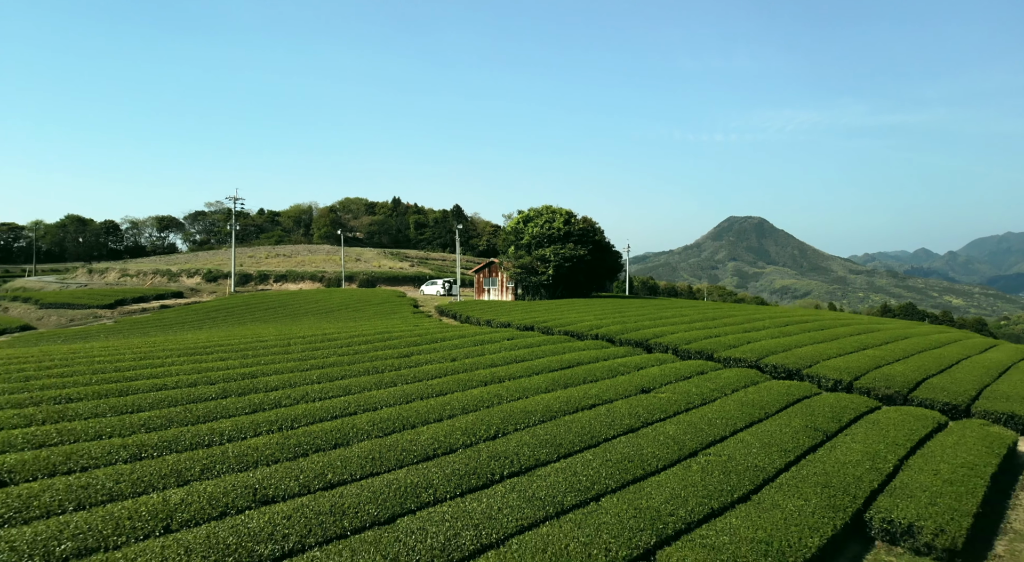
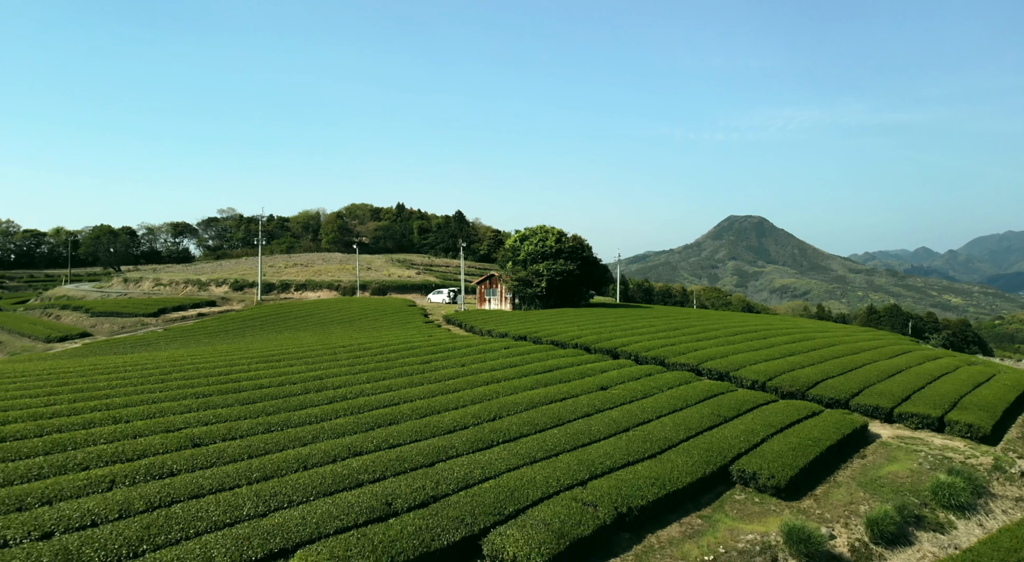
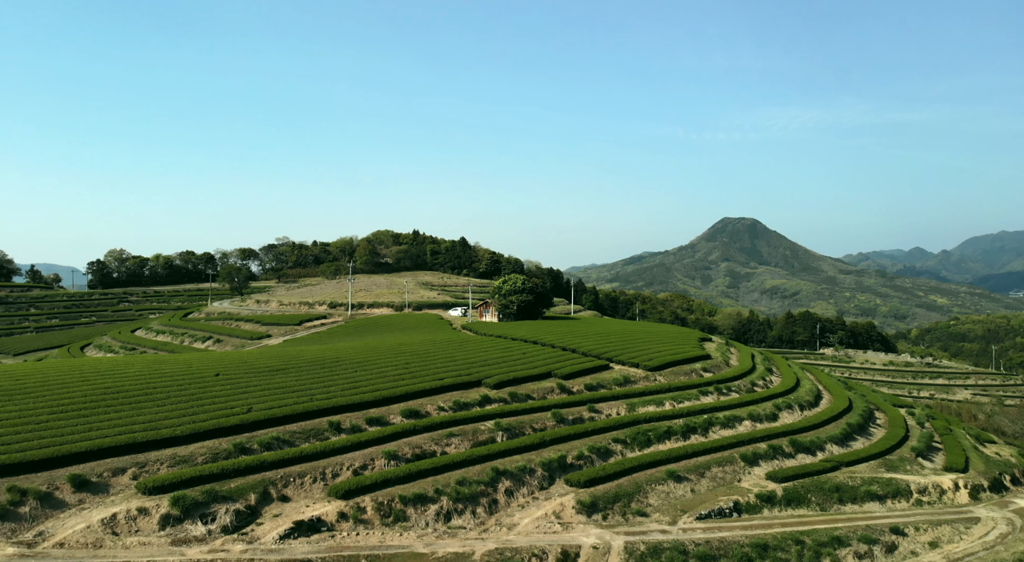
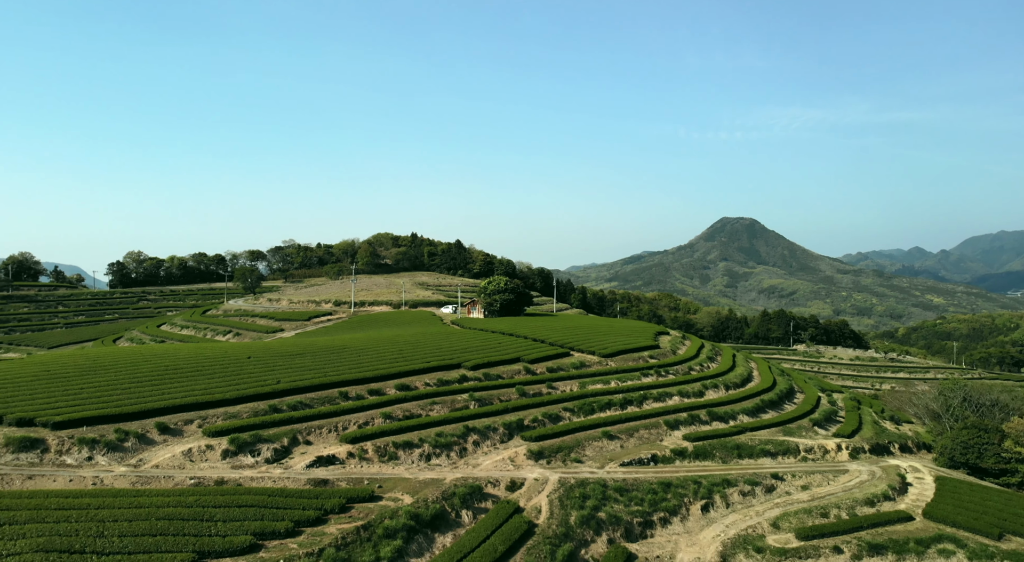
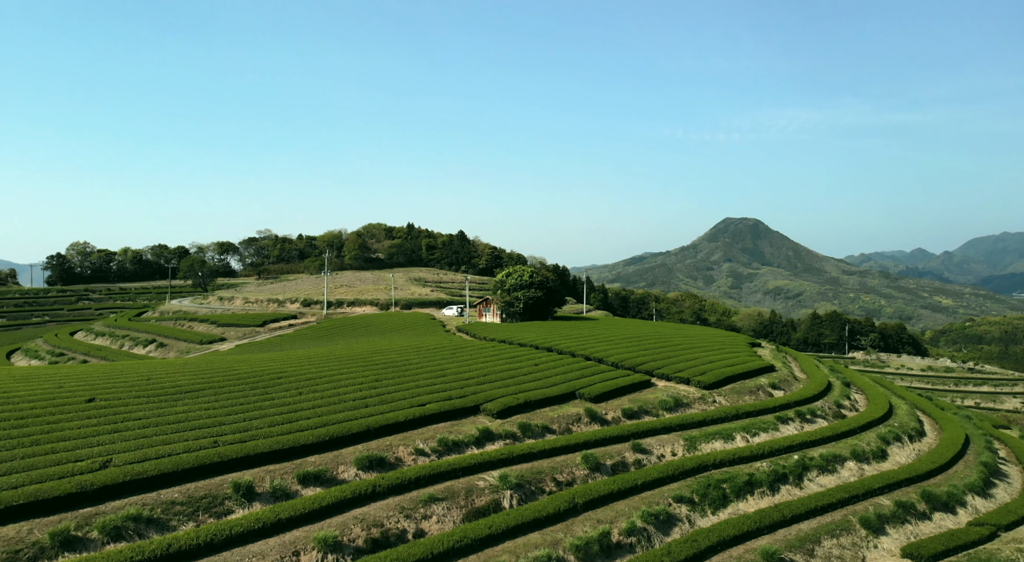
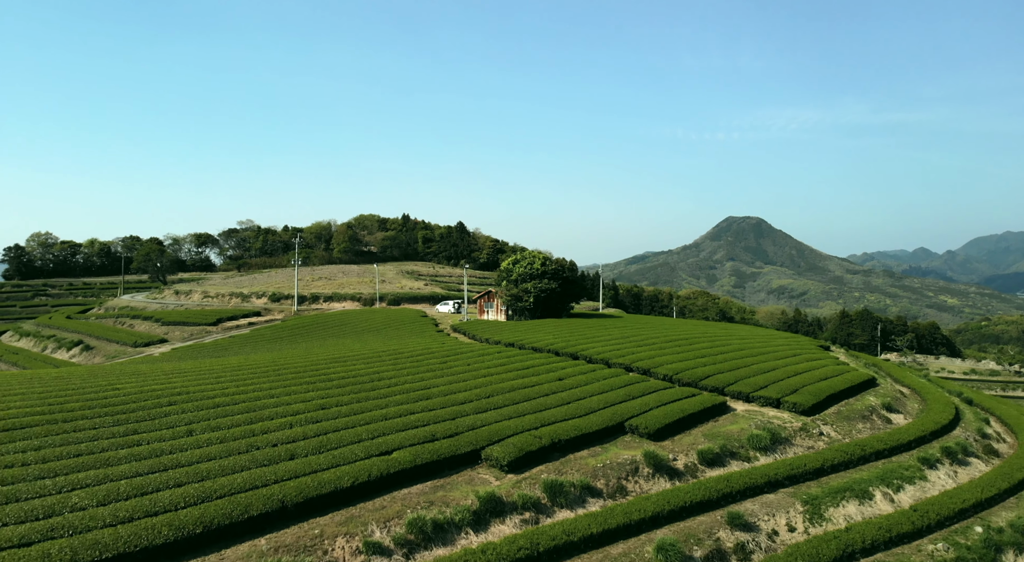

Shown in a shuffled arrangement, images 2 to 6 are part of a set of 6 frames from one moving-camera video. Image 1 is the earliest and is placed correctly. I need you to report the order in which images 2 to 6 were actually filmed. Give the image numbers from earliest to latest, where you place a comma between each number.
2, 6, 5, 3, 4
